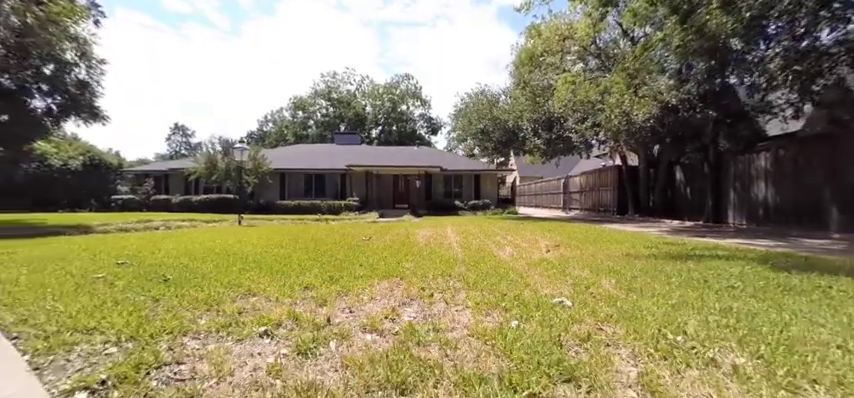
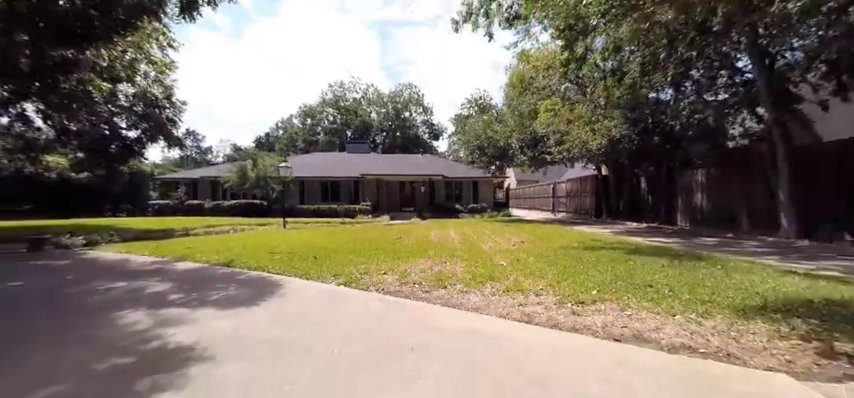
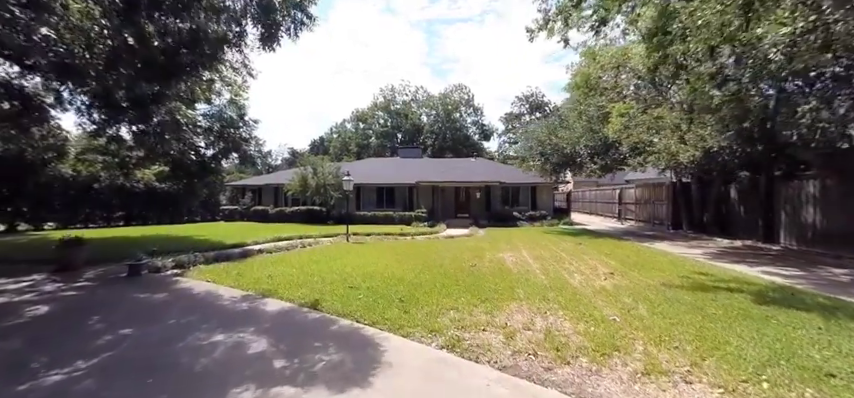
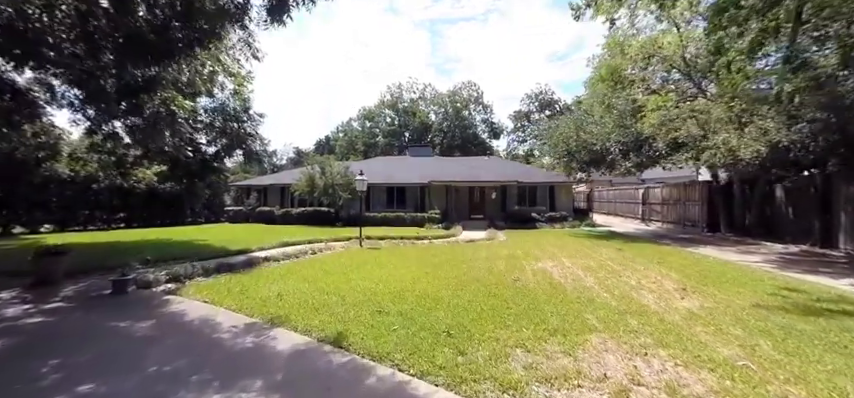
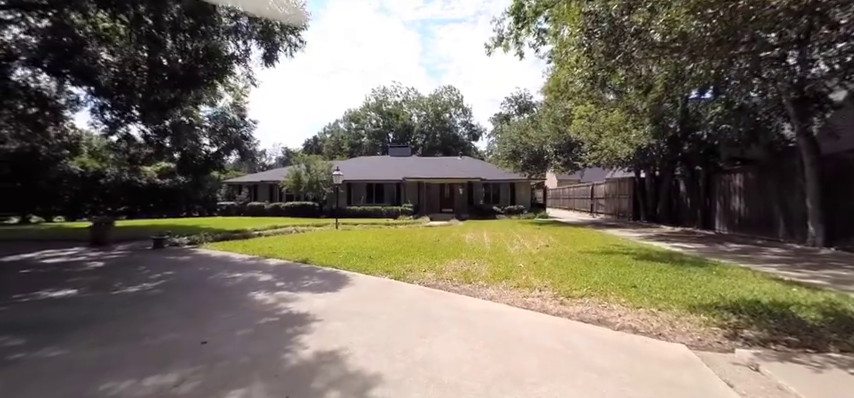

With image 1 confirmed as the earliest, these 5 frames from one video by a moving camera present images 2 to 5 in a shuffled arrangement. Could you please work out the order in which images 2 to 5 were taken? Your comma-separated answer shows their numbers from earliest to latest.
2, 5, 3, 4
